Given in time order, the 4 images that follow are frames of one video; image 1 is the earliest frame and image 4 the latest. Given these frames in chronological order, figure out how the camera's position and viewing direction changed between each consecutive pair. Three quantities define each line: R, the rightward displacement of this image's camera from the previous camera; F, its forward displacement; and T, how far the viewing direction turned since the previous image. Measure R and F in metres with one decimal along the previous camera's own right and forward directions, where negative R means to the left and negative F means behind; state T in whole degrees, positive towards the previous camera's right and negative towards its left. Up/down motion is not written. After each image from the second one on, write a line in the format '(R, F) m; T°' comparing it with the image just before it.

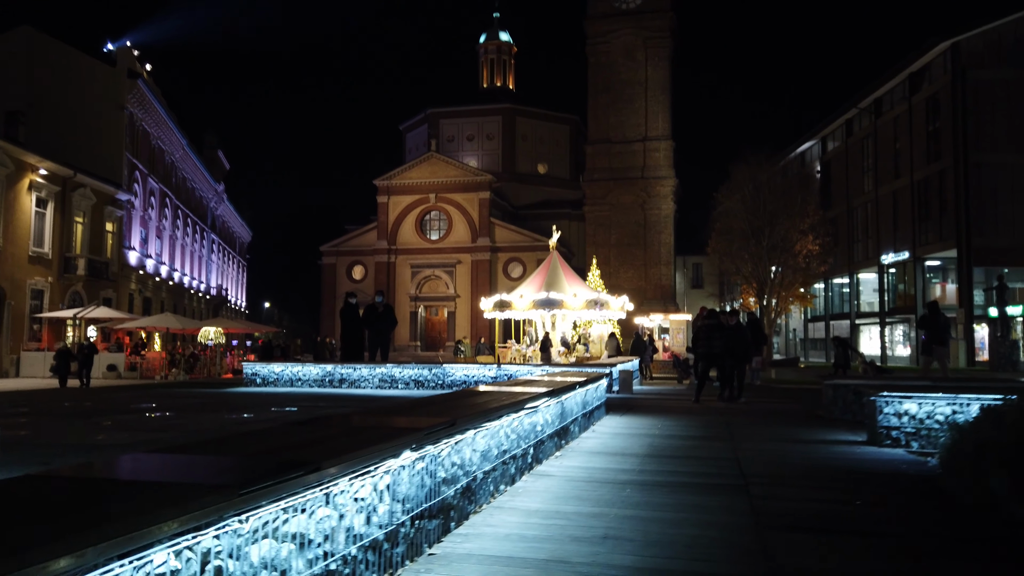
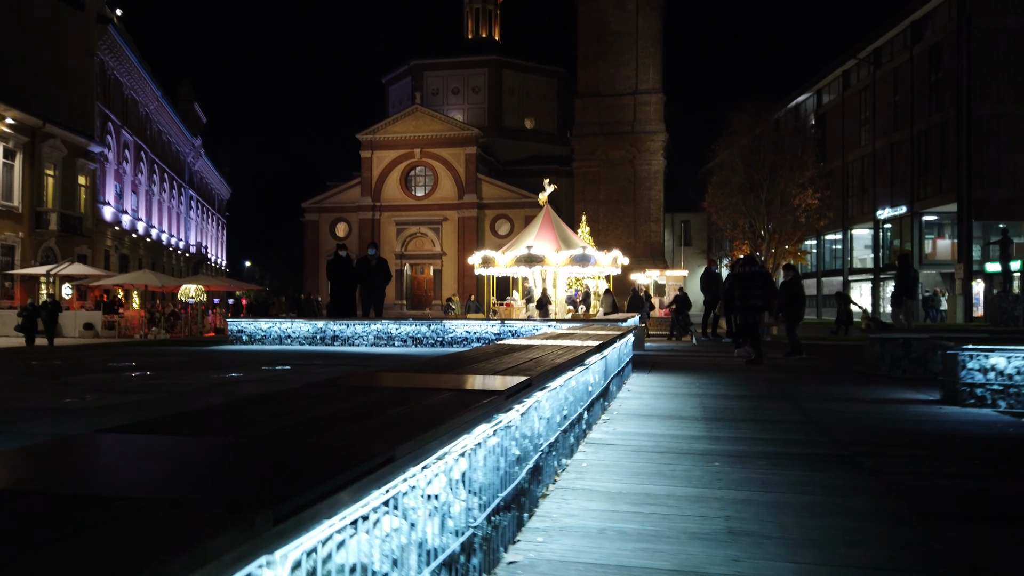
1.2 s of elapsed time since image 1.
(-0.4, +1.0) m; +1°
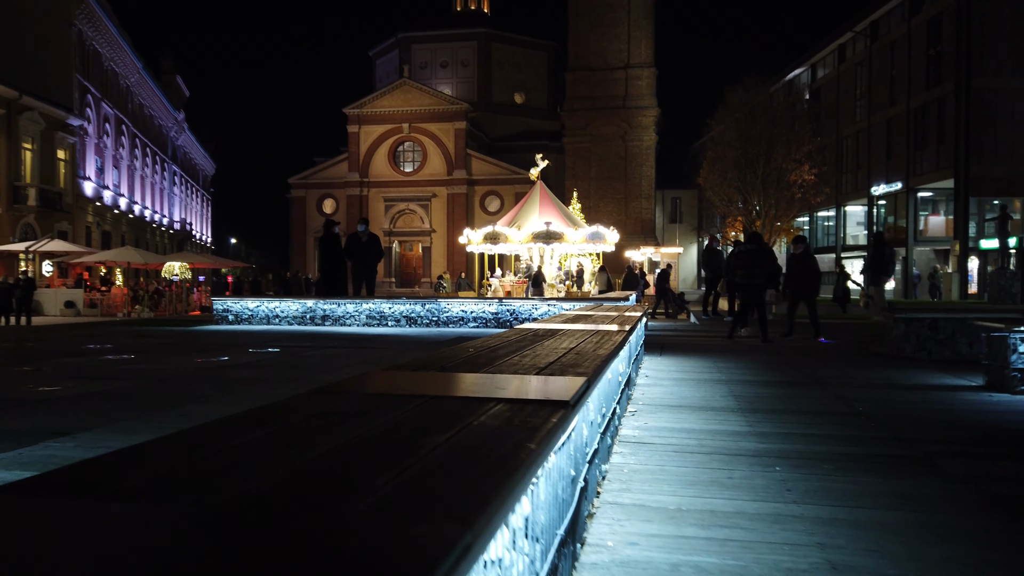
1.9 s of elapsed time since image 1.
(-0.2, +0.6) m; +1°
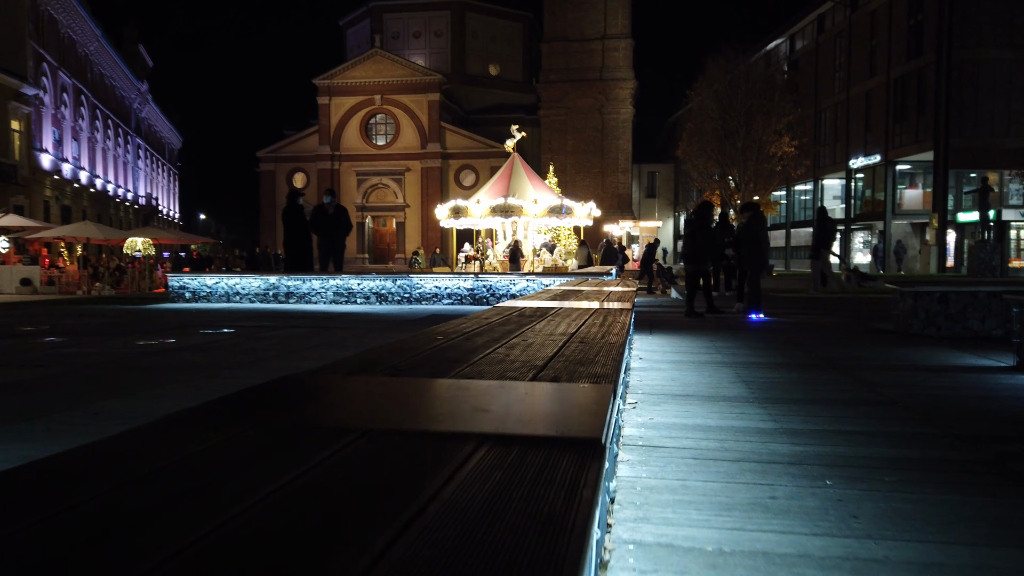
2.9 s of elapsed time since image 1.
(0.0, +0.8) m; +2°
